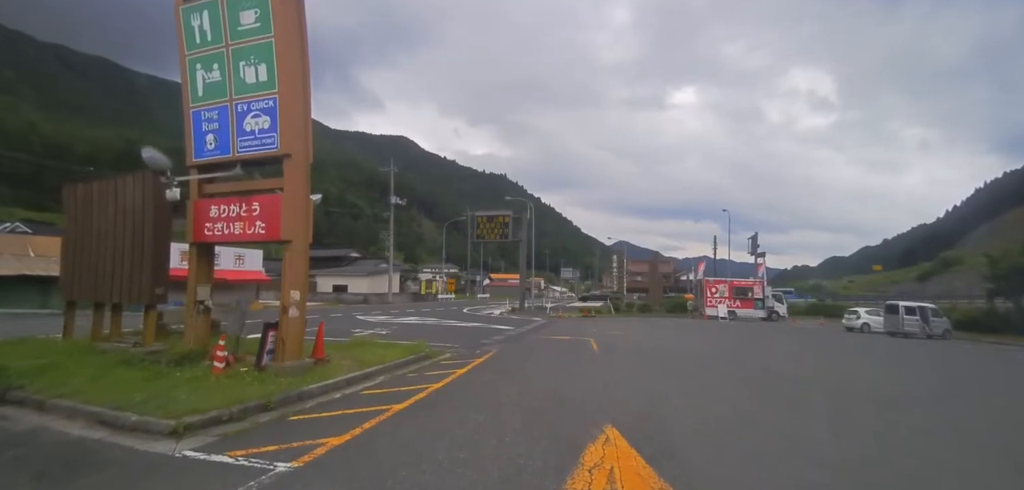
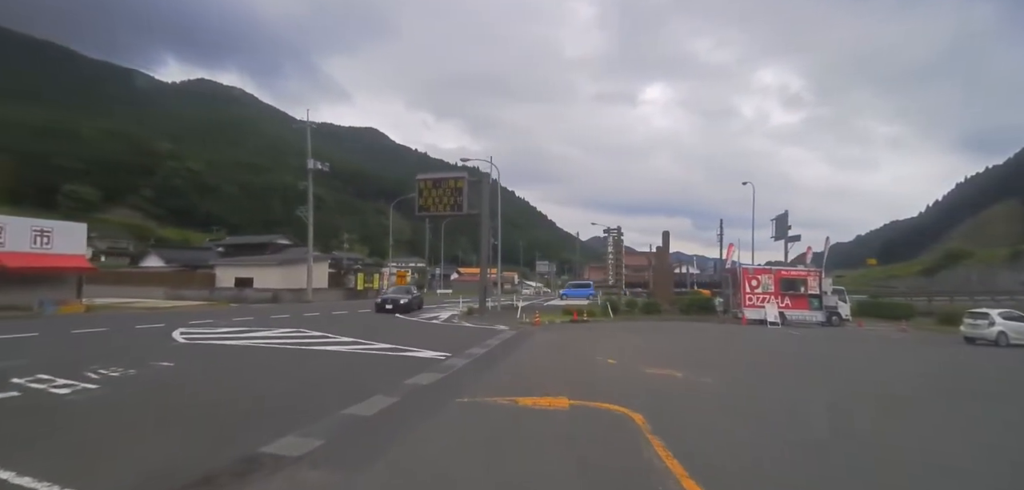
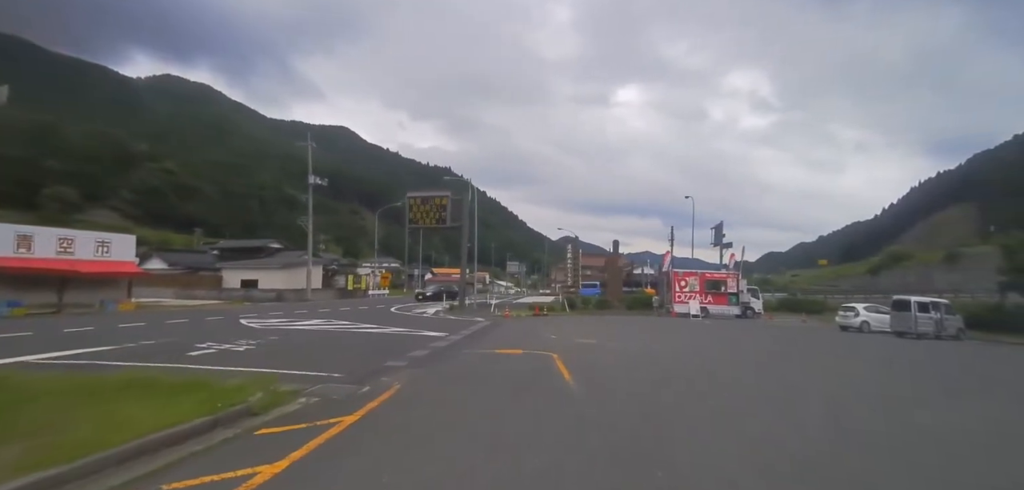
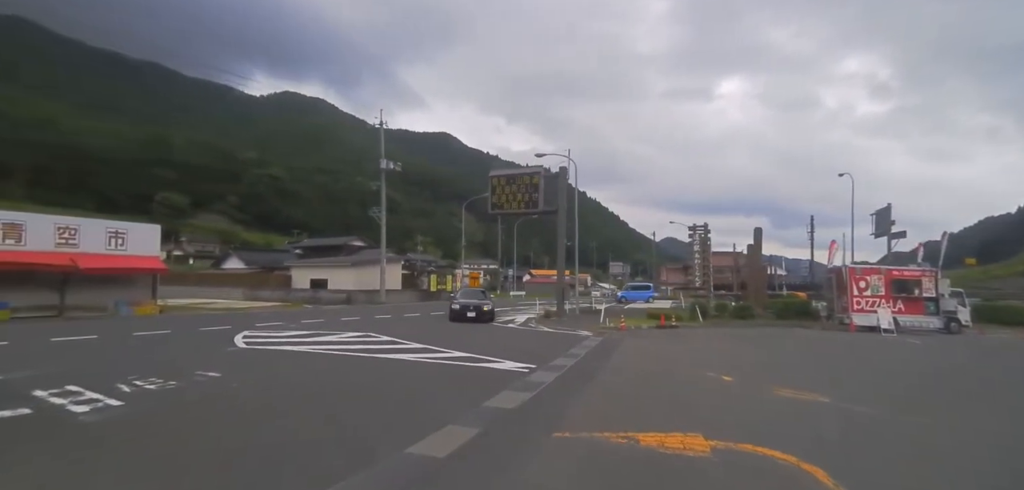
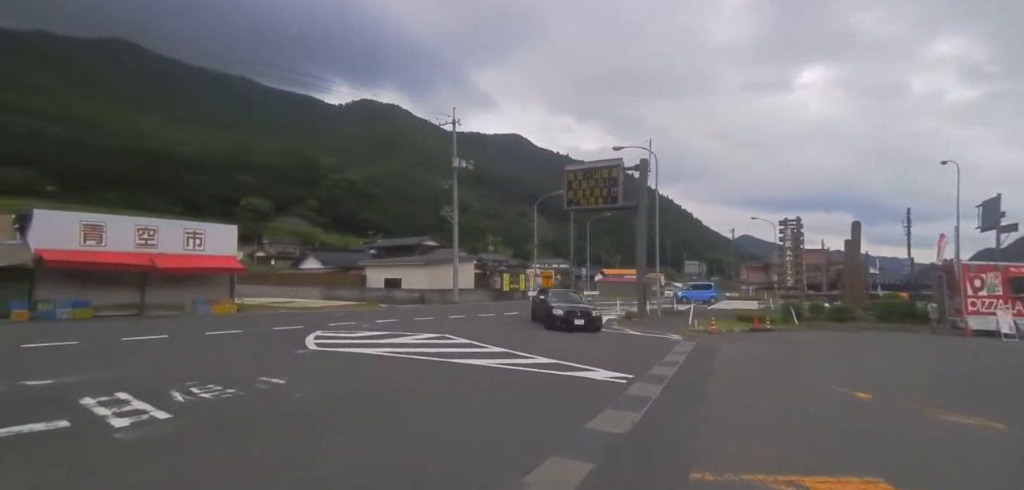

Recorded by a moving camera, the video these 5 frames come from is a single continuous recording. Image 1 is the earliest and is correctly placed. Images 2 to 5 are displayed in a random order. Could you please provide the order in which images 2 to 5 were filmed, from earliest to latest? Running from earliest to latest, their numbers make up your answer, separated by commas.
3, 2, 4, 5
